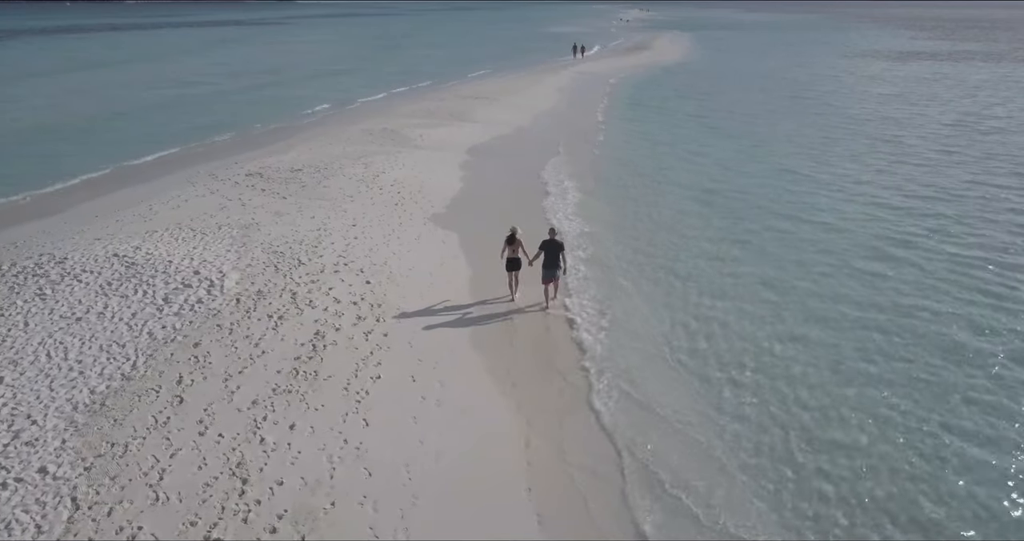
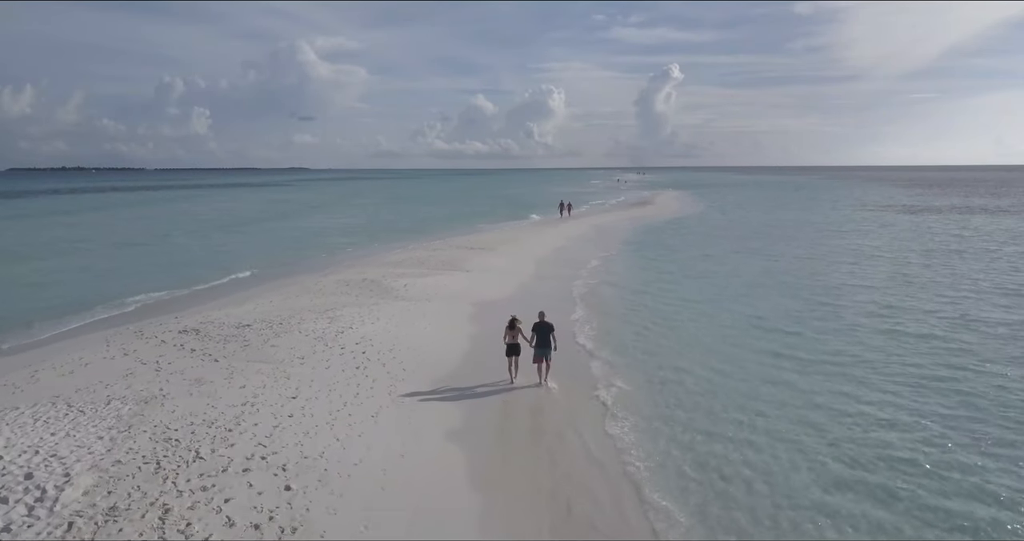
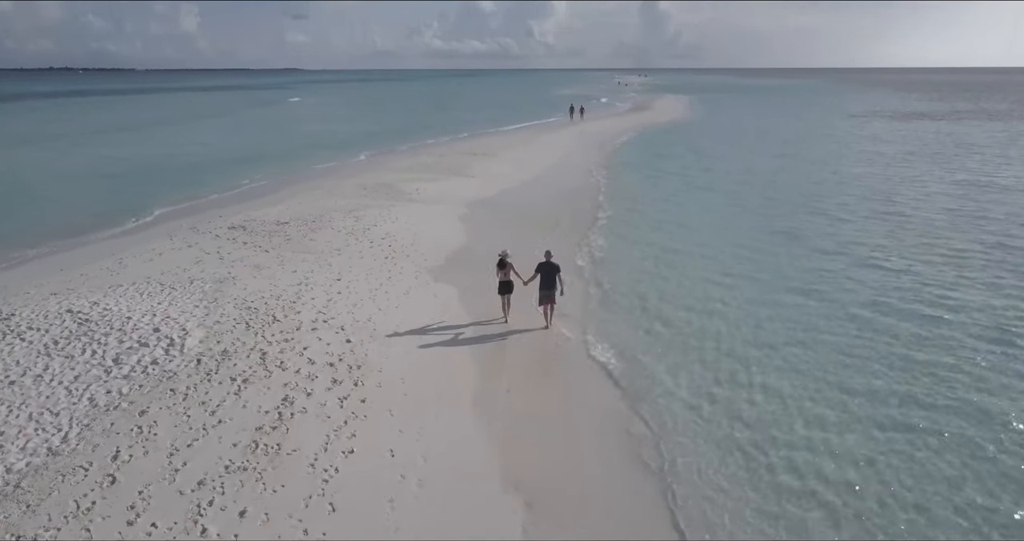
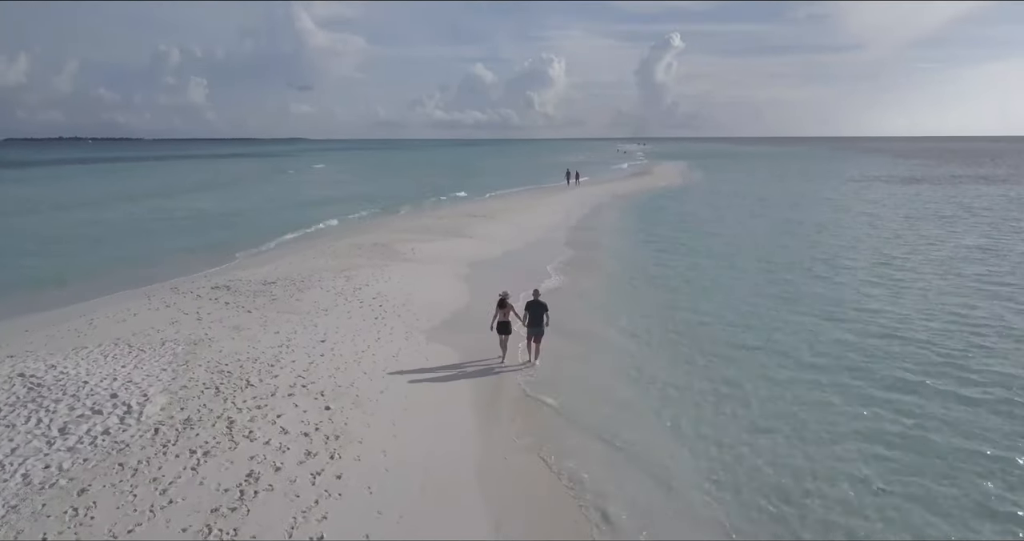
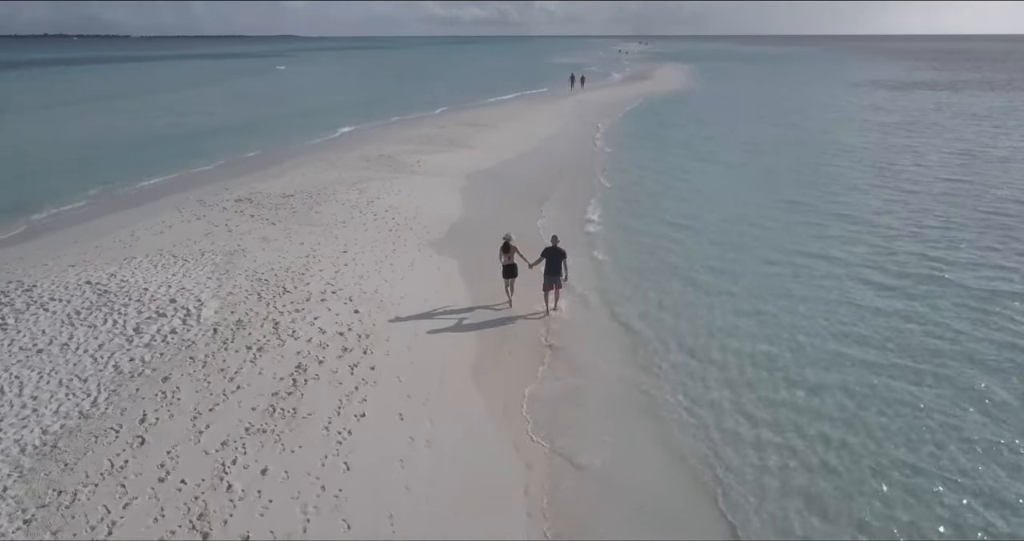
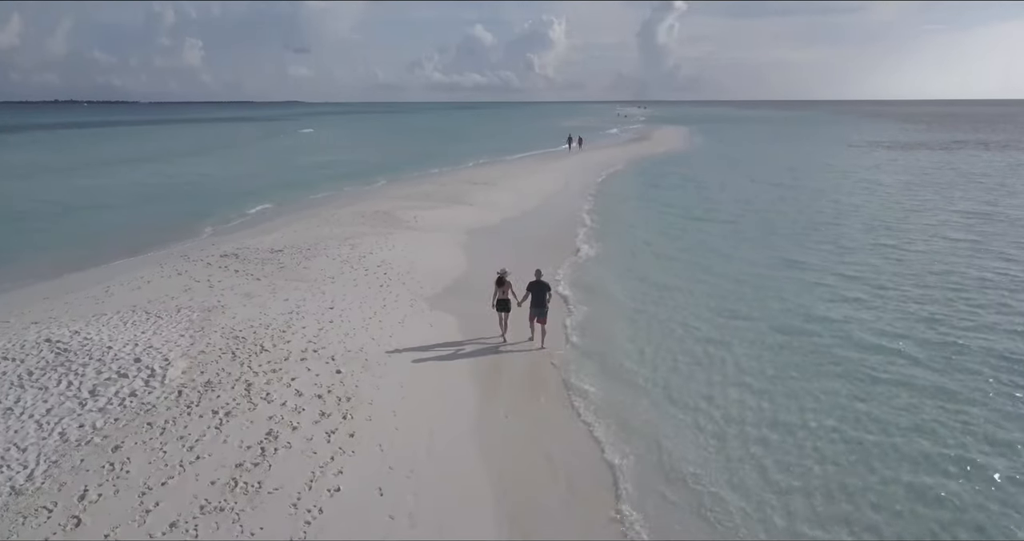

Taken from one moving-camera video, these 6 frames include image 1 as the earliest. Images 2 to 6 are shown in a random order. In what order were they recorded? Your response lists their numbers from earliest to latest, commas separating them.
5, 3, 6, 4, 2
